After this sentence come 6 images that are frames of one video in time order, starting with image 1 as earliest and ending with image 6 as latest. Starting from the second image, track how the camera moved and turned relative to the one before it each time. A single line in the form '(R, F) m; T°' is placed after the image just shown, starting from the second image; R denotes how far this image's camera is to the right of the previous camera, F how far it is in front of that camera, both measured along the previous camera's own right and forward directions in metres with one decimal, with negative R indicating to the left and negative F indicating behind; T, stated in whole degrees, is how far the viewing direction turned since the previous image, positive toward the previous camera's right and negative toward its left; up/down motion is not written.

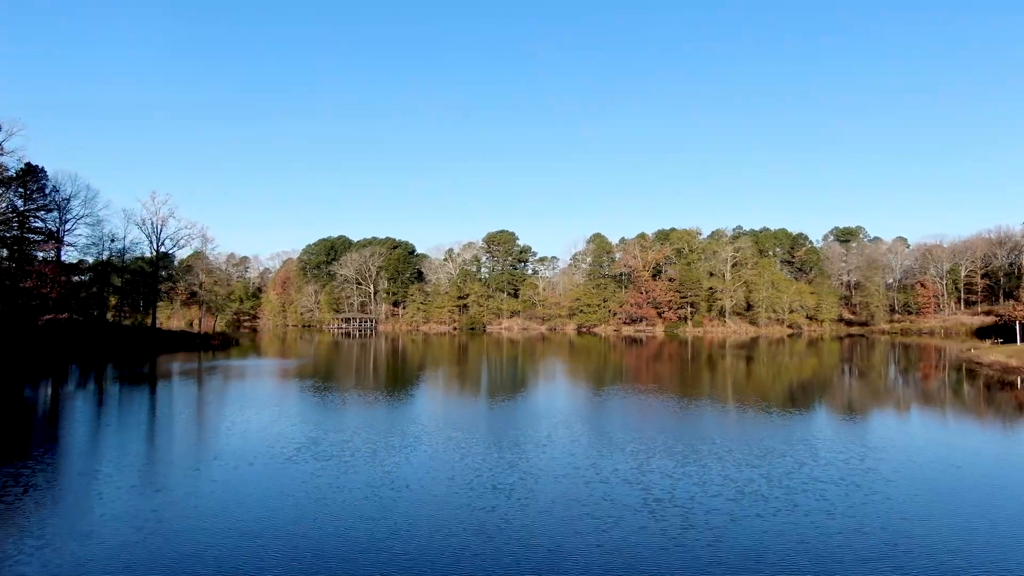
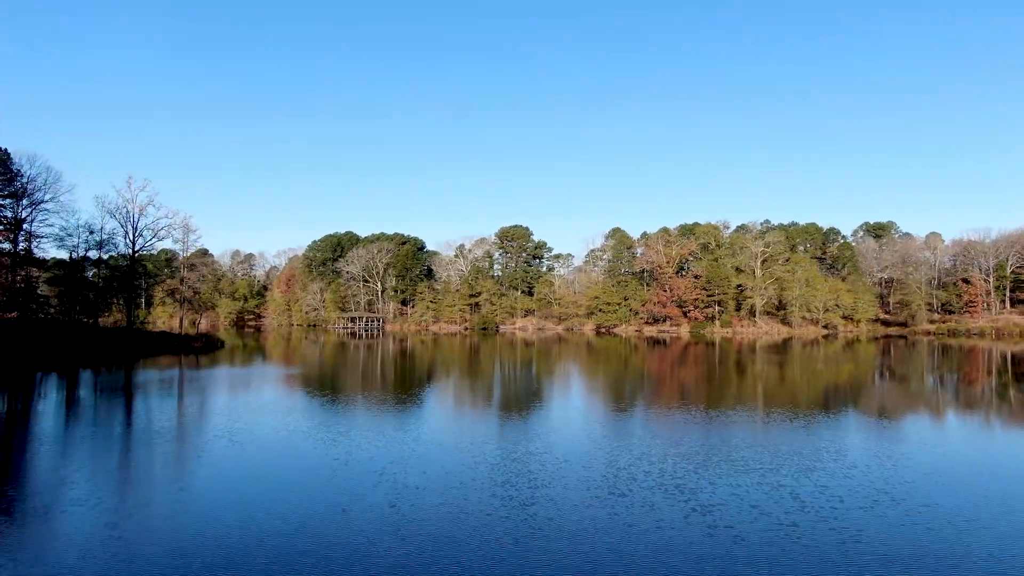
(-0.1, +1.7) m; -1°
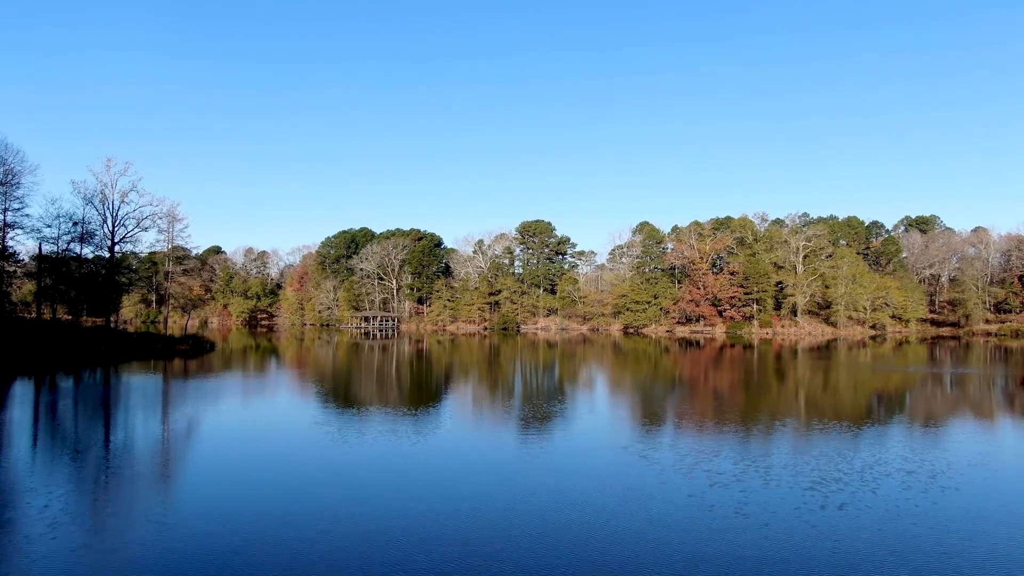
(-0.1, +1.6) m; -2°
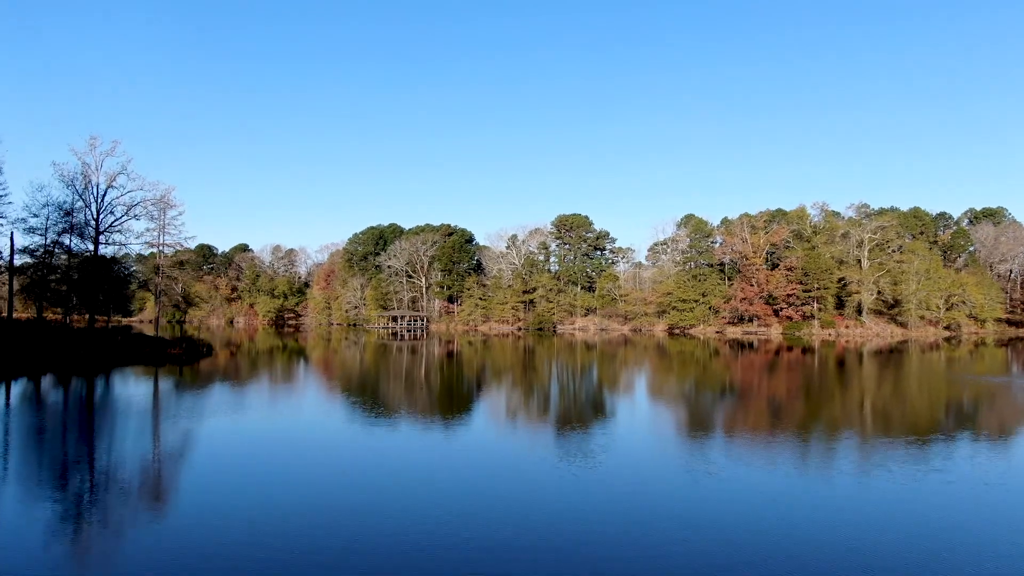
(-0.2, +1.7) m; -3°
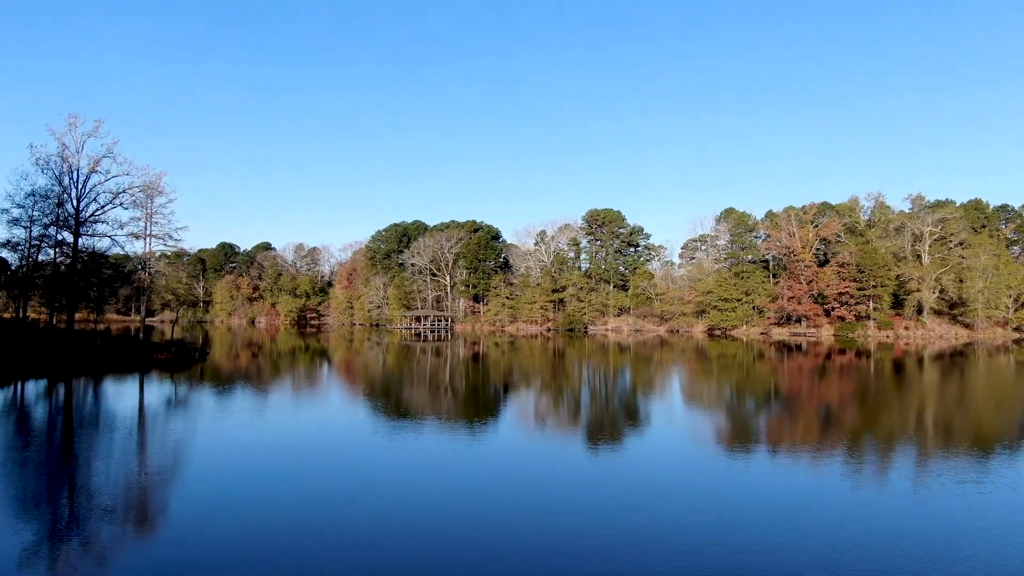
(-0.1, +1.3) m; -2°
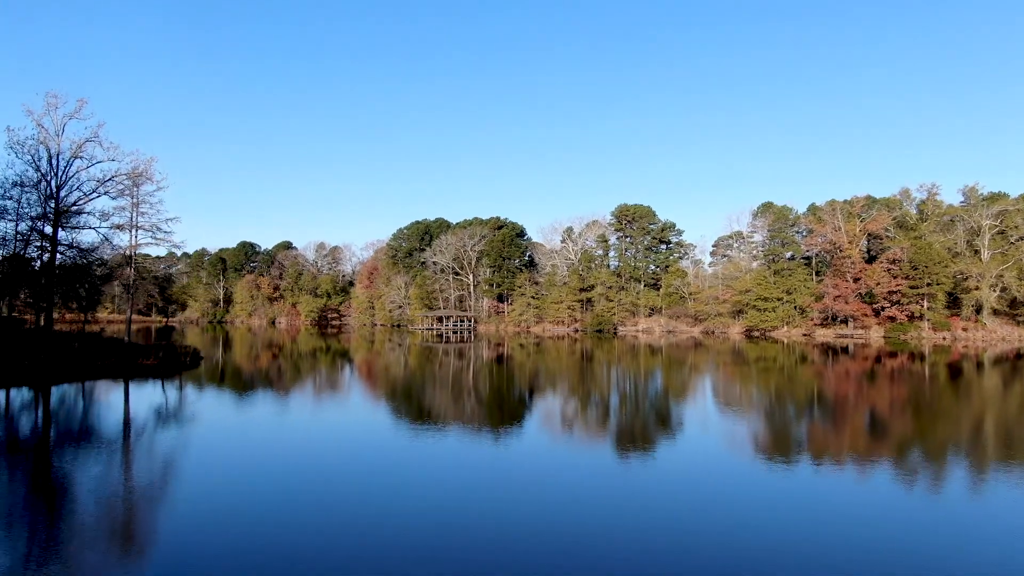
(-0.1, +1.1) m; -2°
